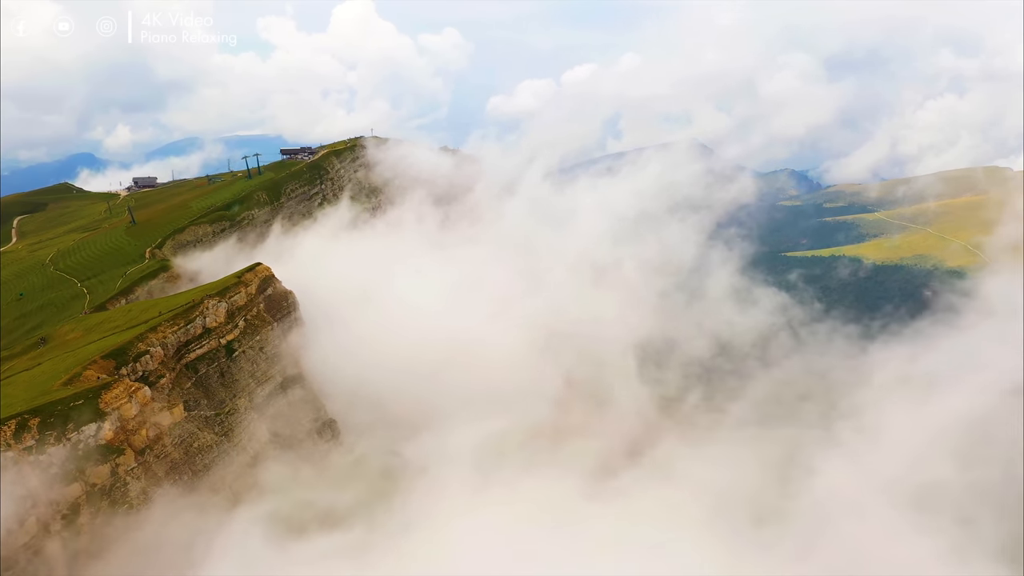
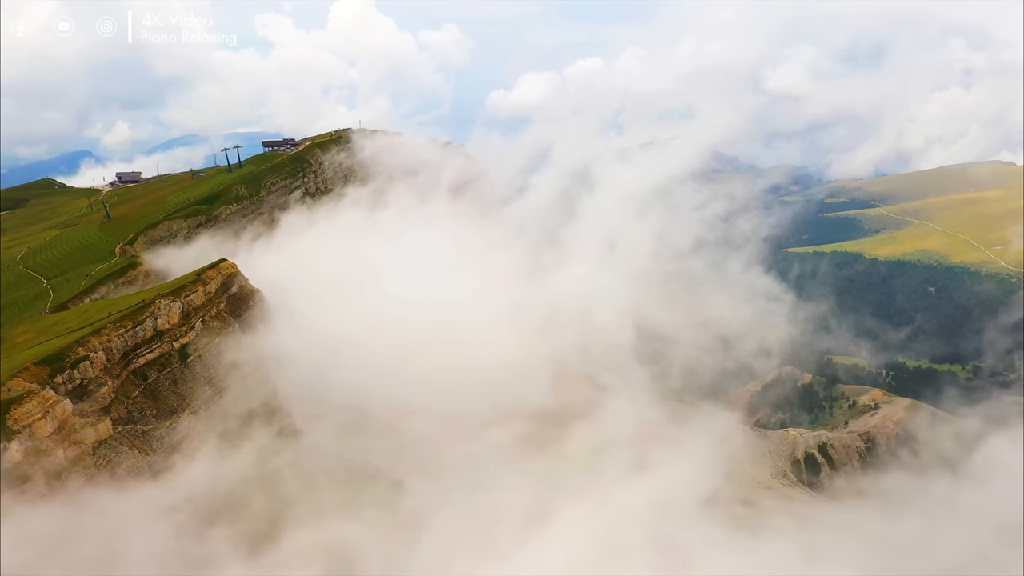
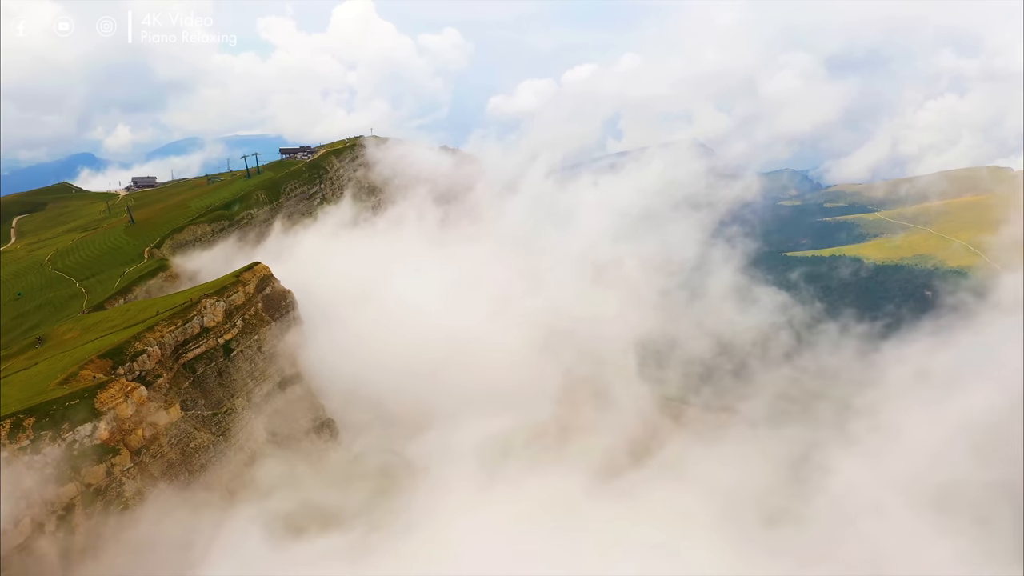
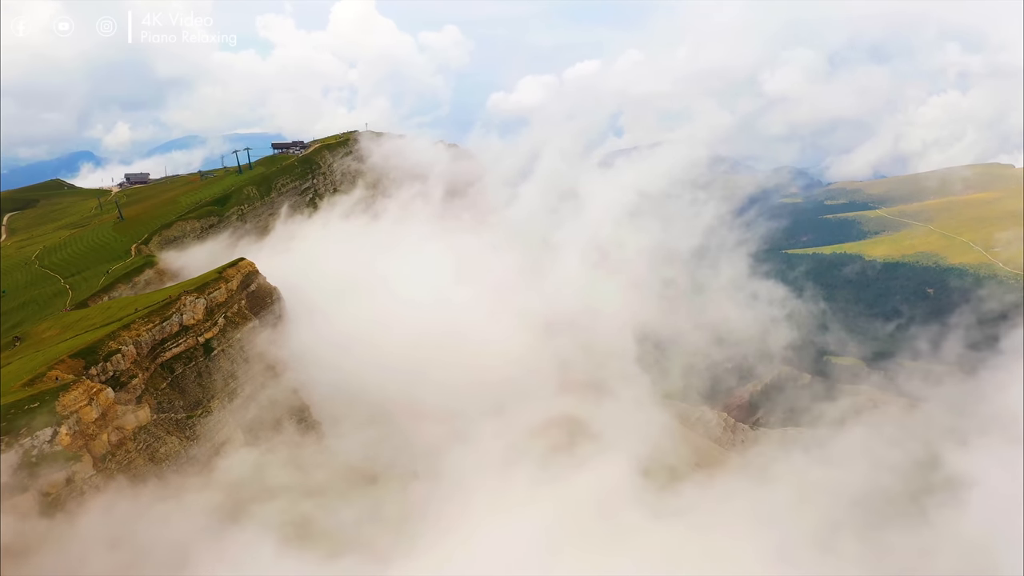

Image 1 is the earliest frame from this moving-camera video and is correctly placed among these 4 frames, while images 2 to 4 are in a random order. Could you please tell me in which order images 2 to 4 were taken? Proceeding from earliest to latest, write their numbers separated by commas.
3, 4, 2
